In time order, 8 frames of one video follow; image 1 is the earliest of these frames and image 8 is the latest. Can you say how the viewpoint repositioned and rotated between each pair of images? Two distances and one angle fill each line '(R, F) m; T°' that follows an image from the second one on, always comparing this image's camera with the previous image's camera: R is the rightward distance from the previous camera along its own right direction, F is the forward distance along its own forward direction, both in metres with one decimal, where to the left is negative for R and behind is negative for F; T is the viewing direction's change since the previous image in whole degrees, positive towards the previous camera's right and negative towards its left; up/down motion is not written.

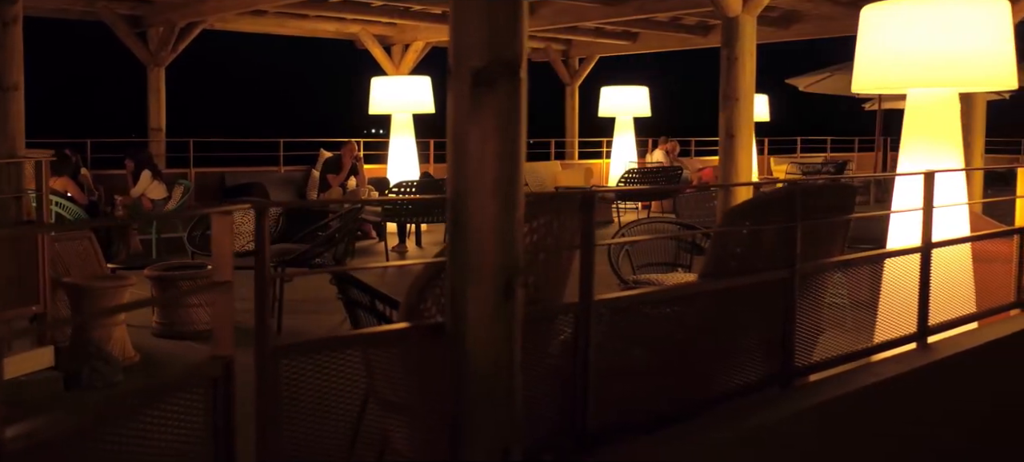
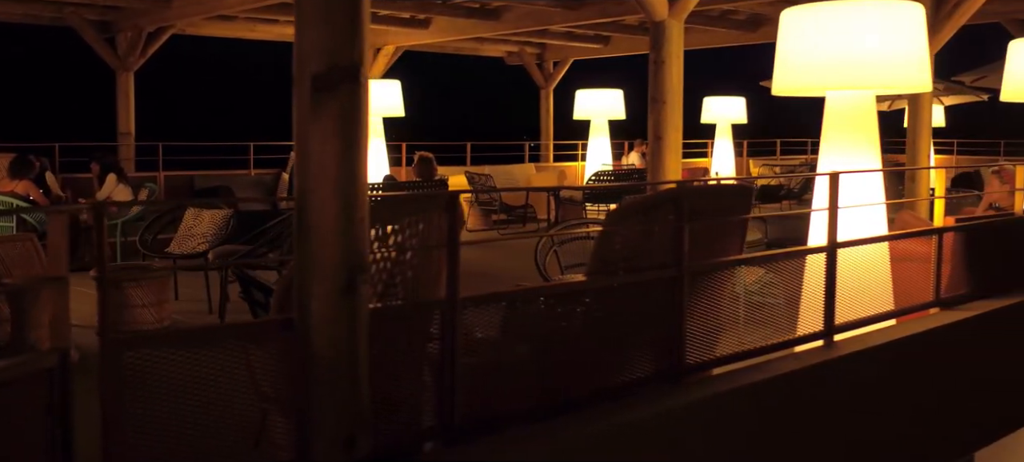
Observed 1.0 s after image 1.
(-0.2, +0.1) m; +3°
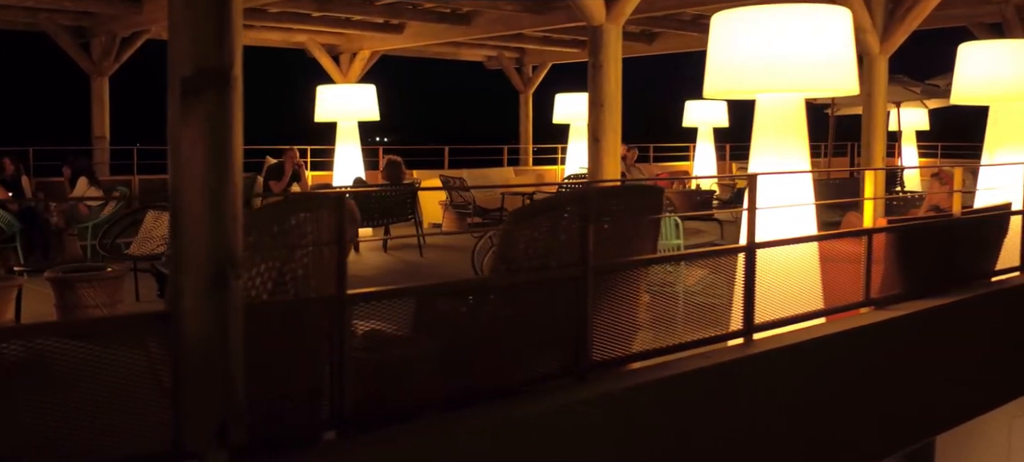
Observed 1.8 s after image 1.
(+0.3, -0.1) m; 0°
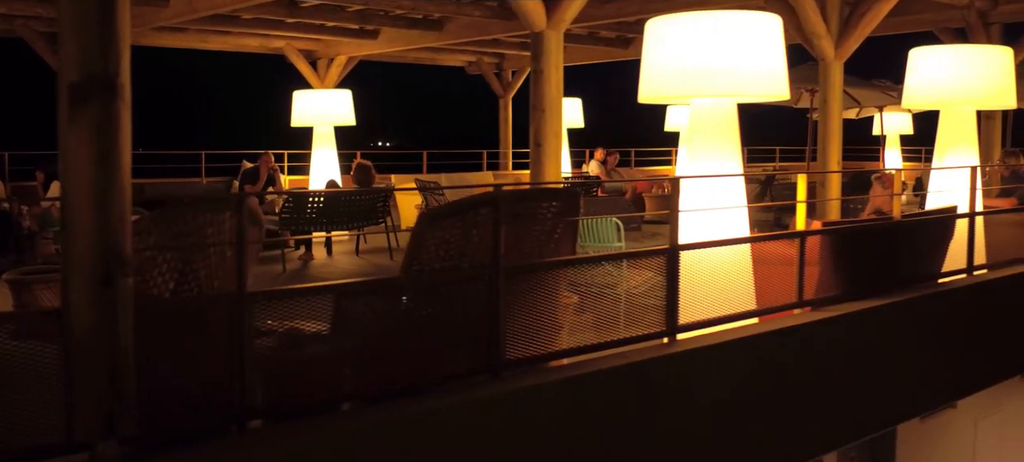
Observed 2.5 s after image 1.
(+0.3, -0.1) m; 0°
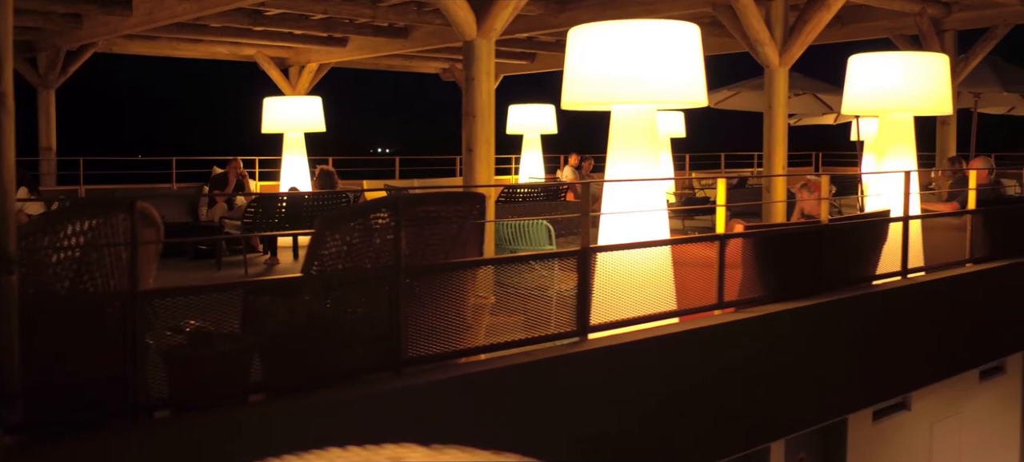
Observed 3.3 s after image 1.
(+0.4, -0.1) m; 0°
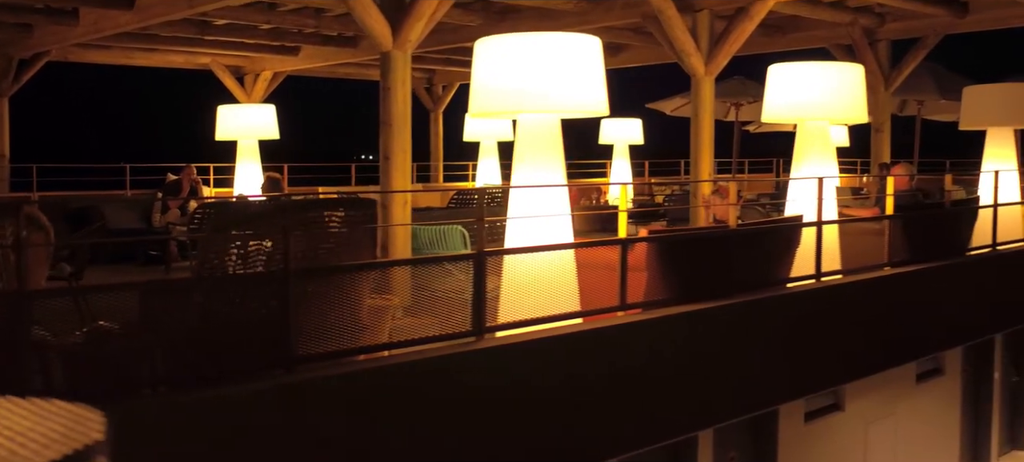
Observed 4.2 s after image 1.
(+0.4, -0.2) m; +1°
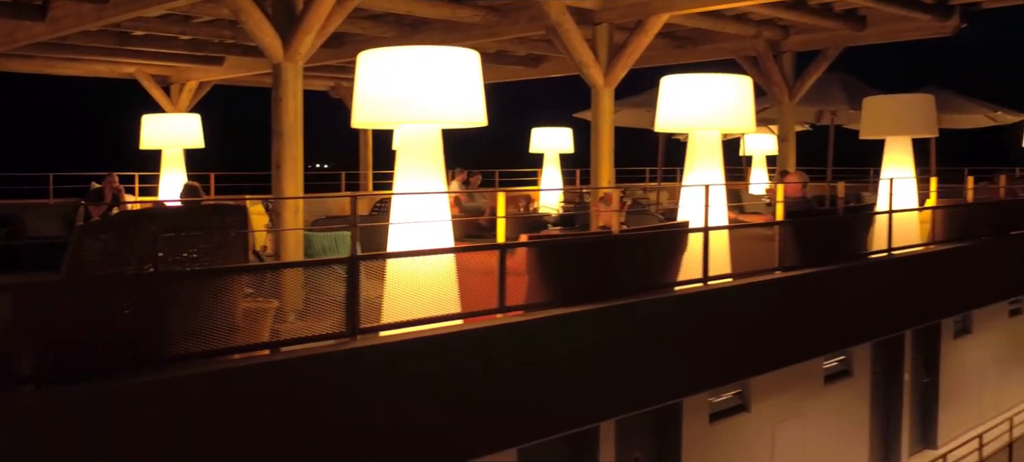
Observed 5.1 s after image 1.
(+0.4, -0.2) m; +2°
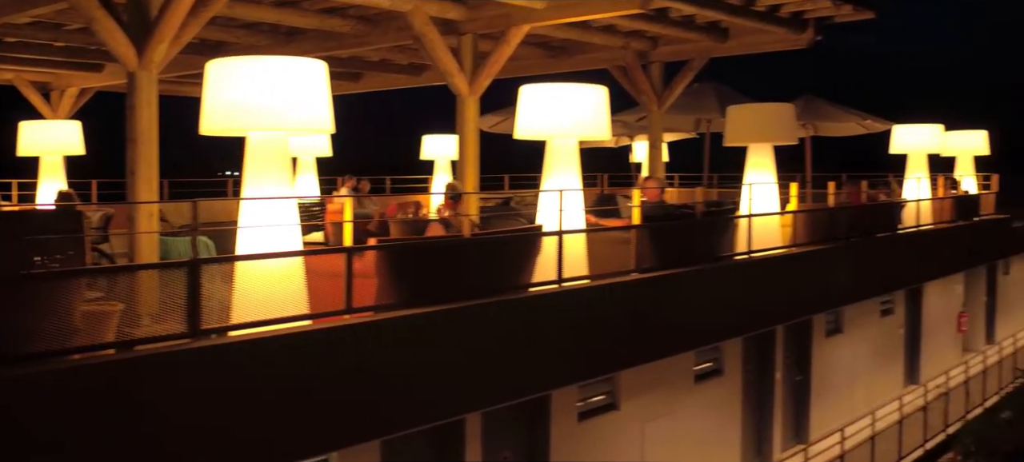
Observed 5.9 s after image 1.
(+0.4, -0.3) m; +5°
